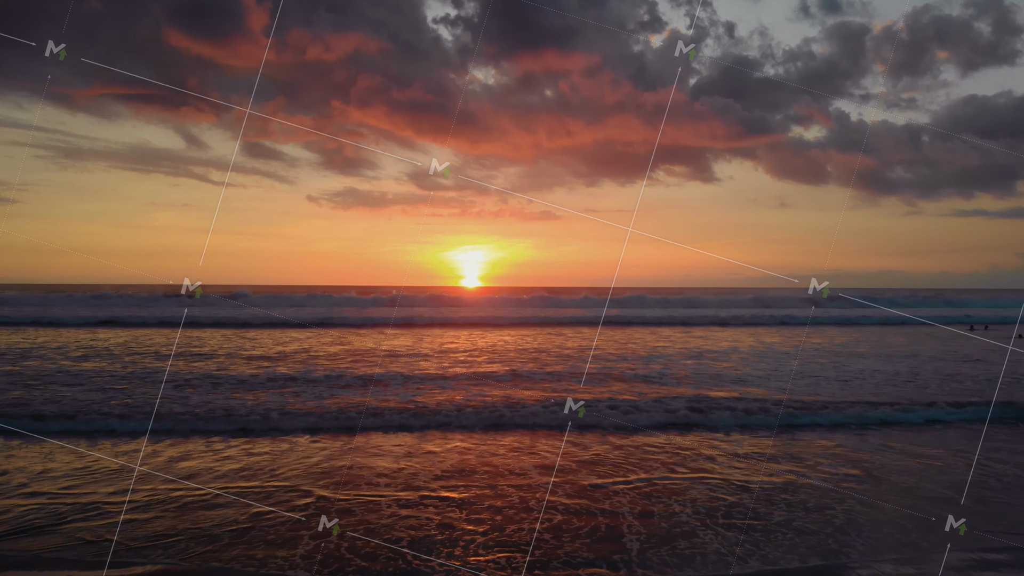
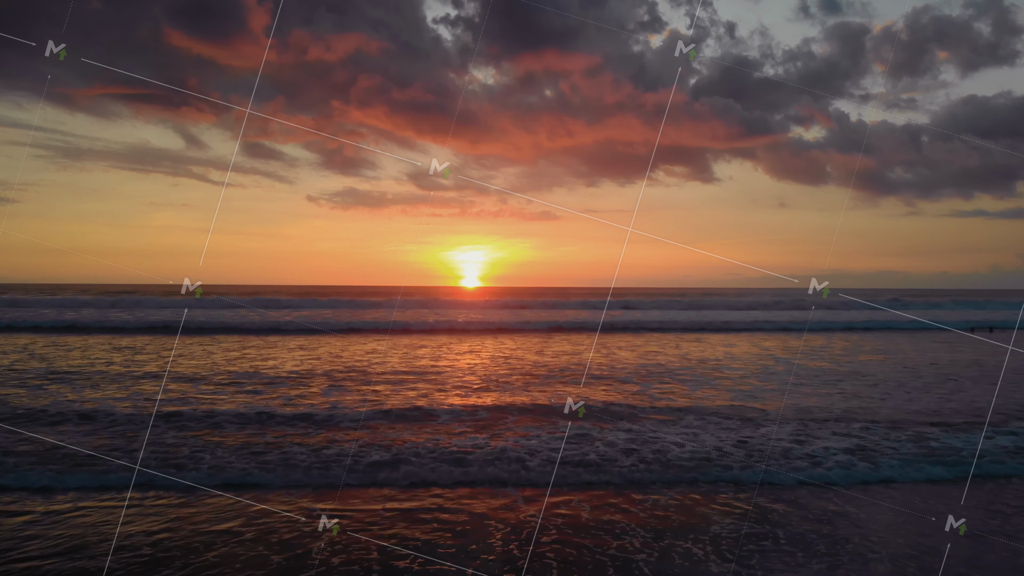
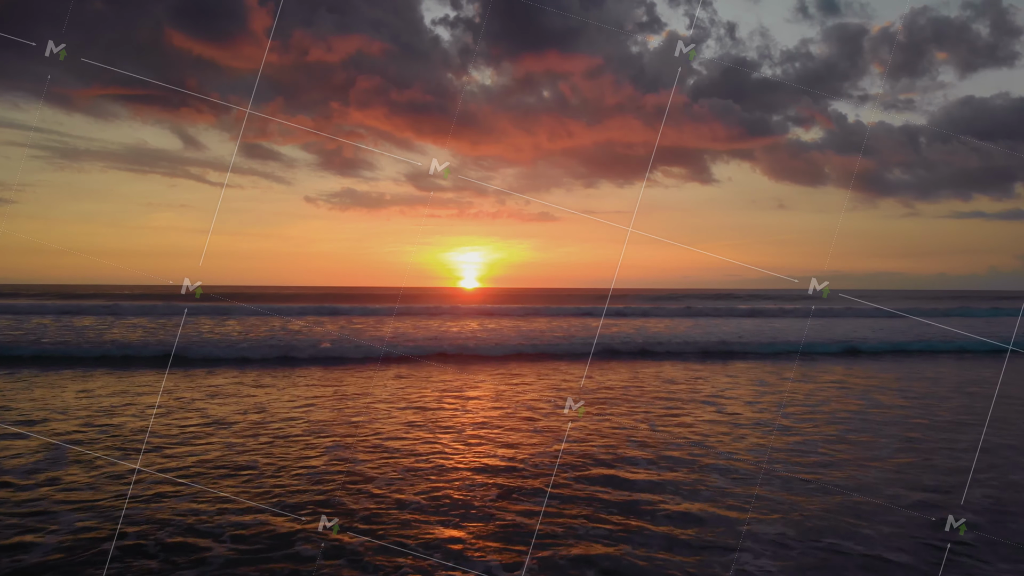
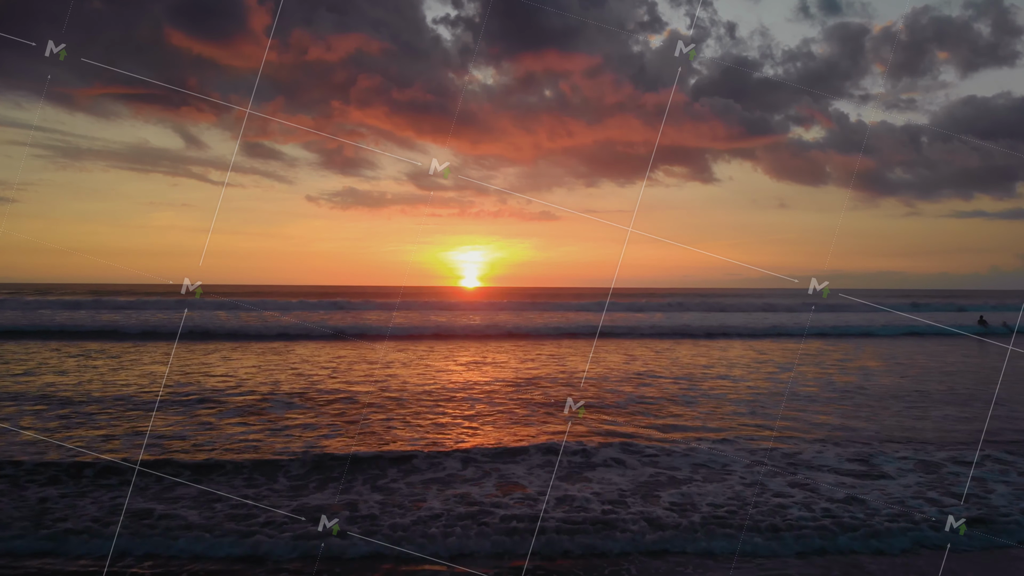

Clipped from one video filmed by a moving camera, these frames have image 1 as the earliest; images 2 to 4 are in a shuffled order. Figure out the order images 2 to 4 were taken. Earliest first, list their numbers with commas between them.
2, 4, 3
